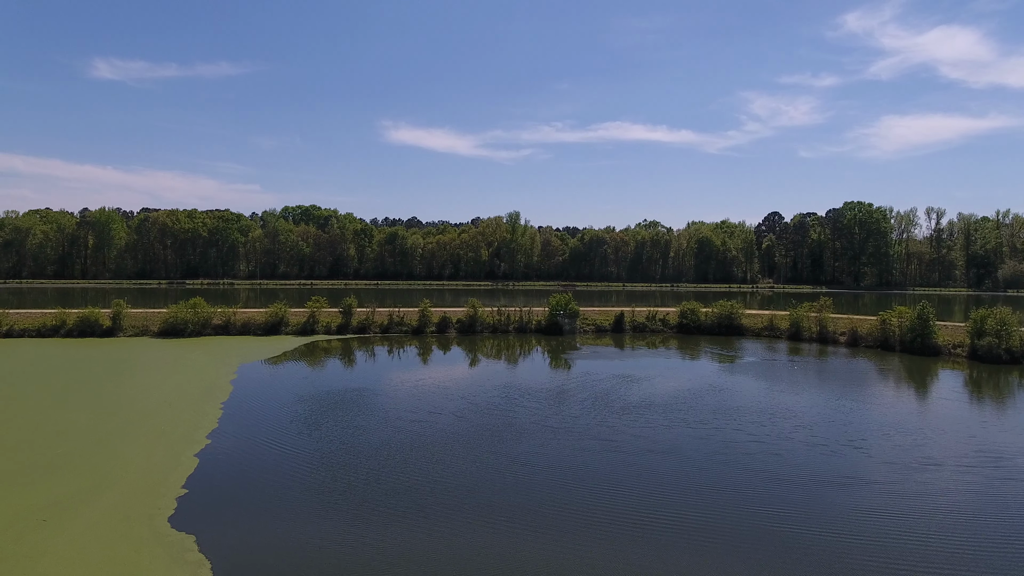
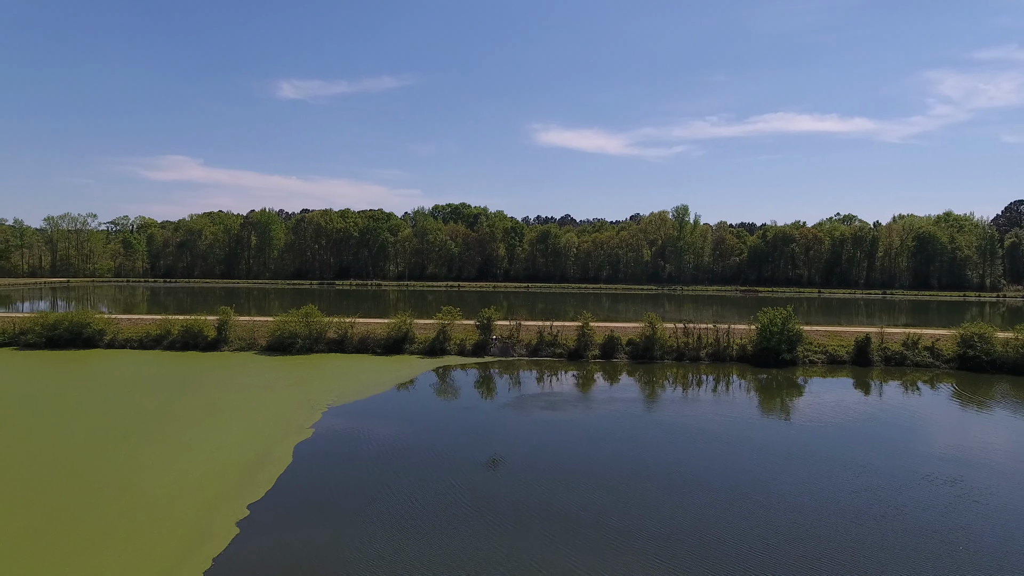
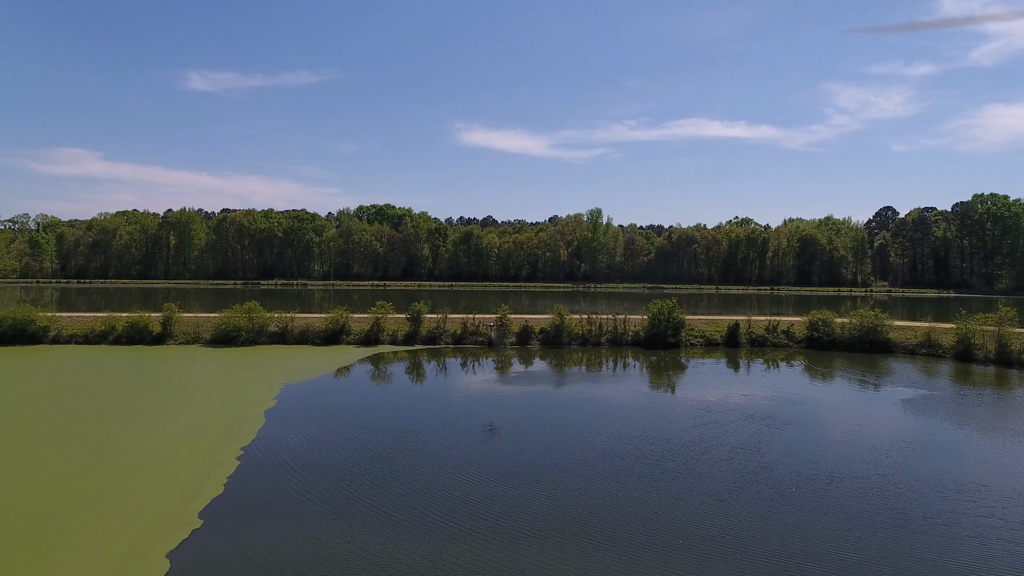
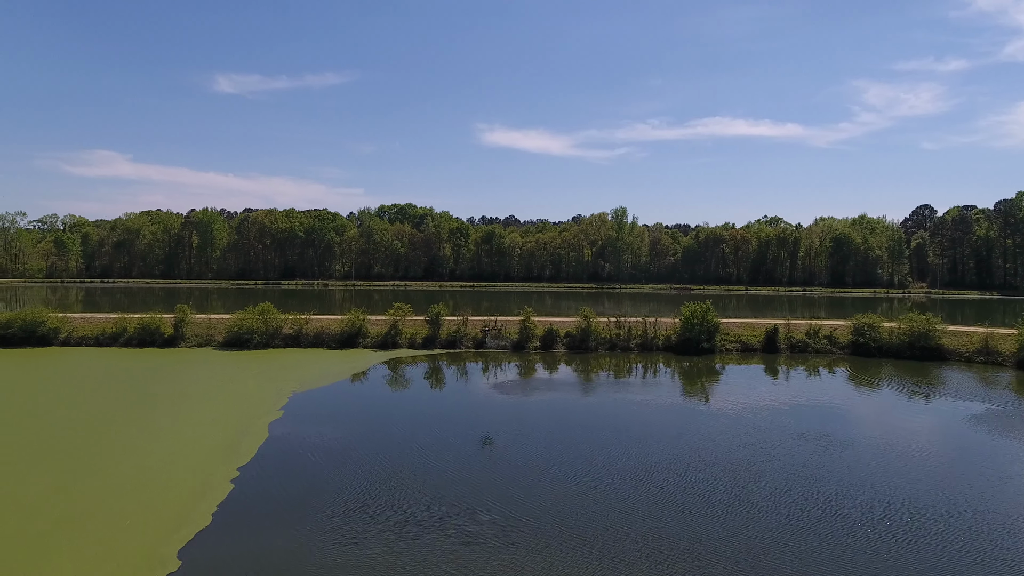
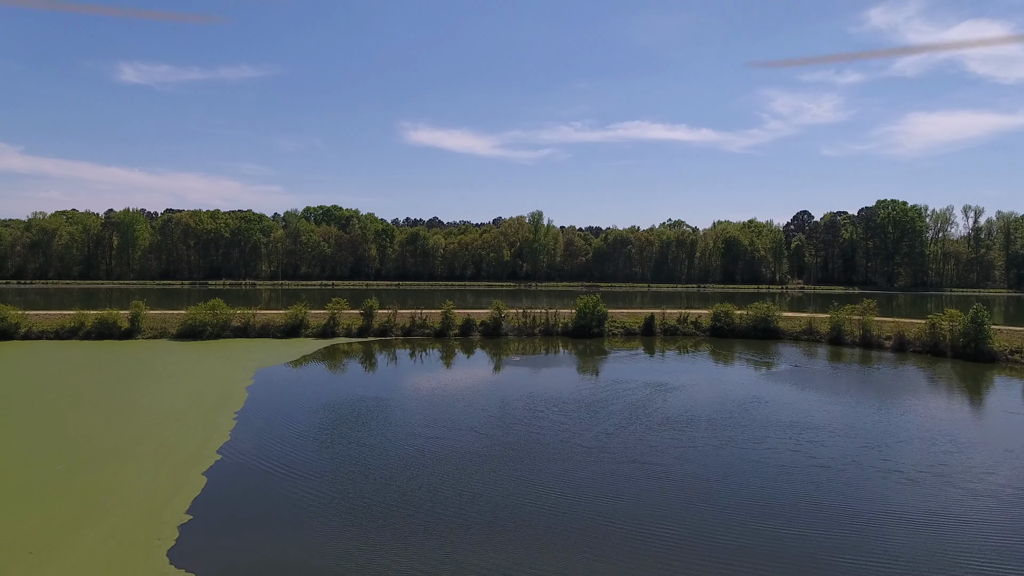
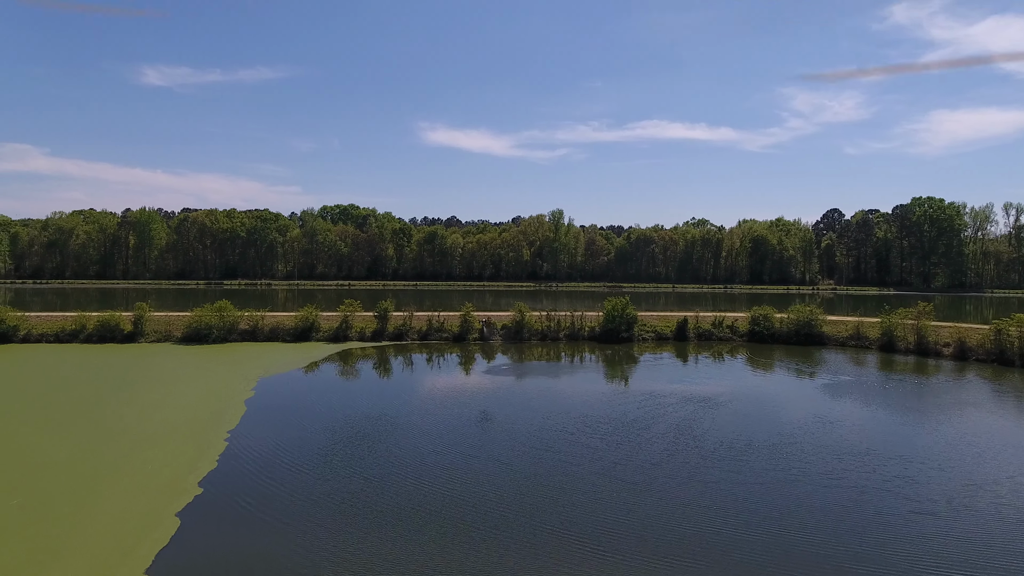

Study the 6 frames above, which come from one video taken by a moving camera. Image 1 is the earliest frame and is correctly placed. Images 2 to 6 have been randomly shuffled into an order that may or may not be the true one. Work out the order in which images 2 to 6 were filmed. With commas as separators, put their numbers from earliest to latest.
5, 6, 3, 4, 2
